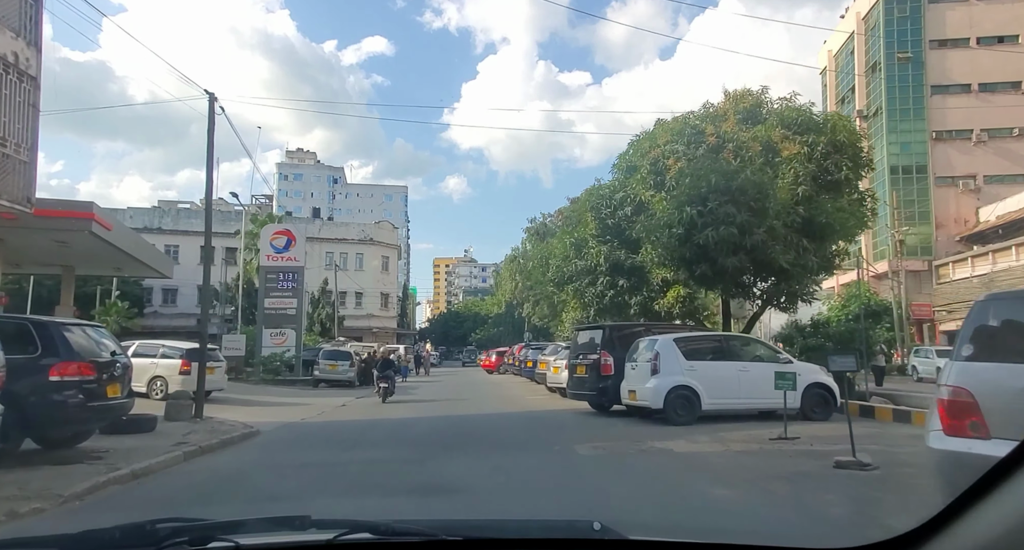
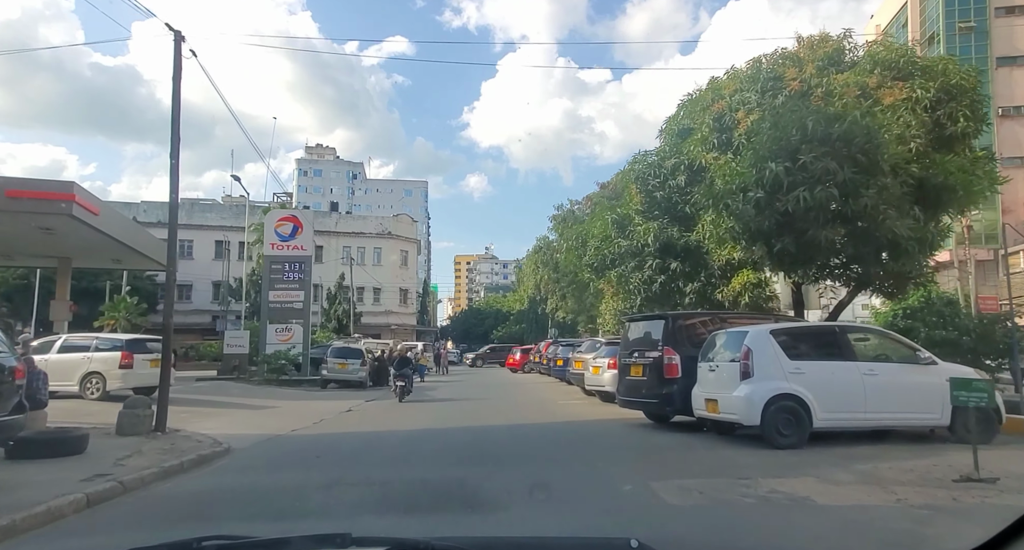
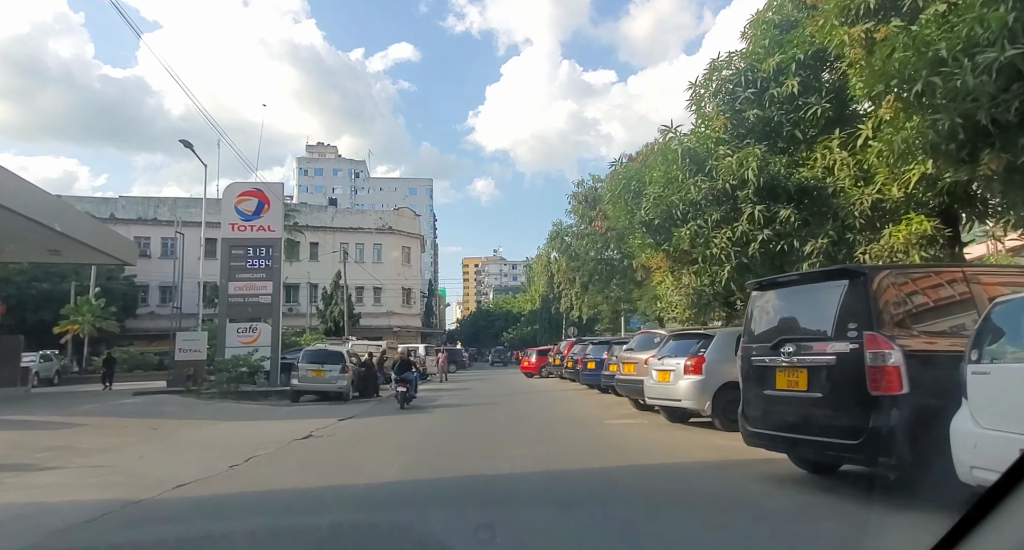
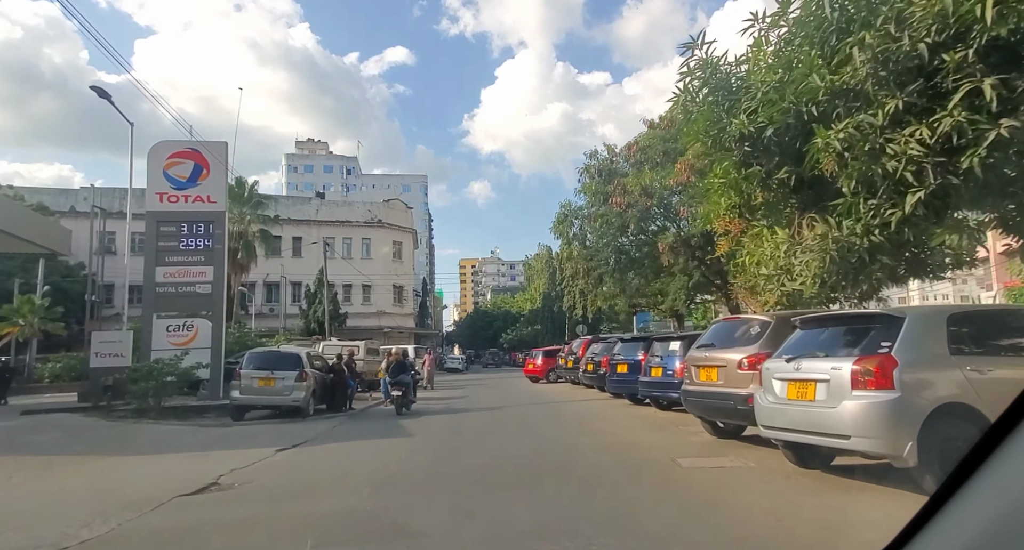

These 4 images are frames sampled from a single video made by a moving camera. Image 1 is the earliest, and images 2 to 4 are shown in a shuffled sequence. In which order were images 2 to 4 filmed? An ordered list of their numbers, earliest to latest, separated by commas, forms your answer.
2, 3, 4
